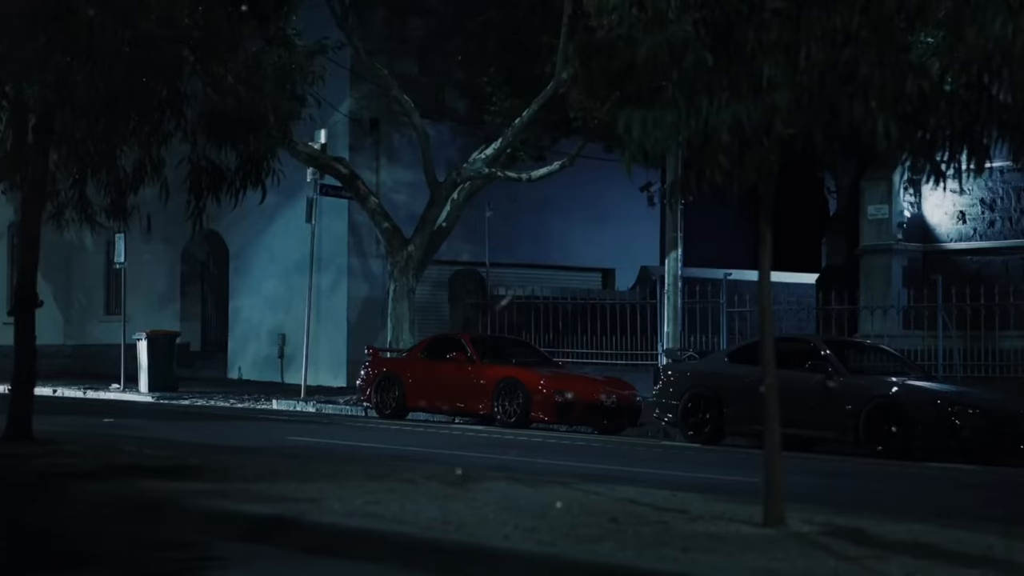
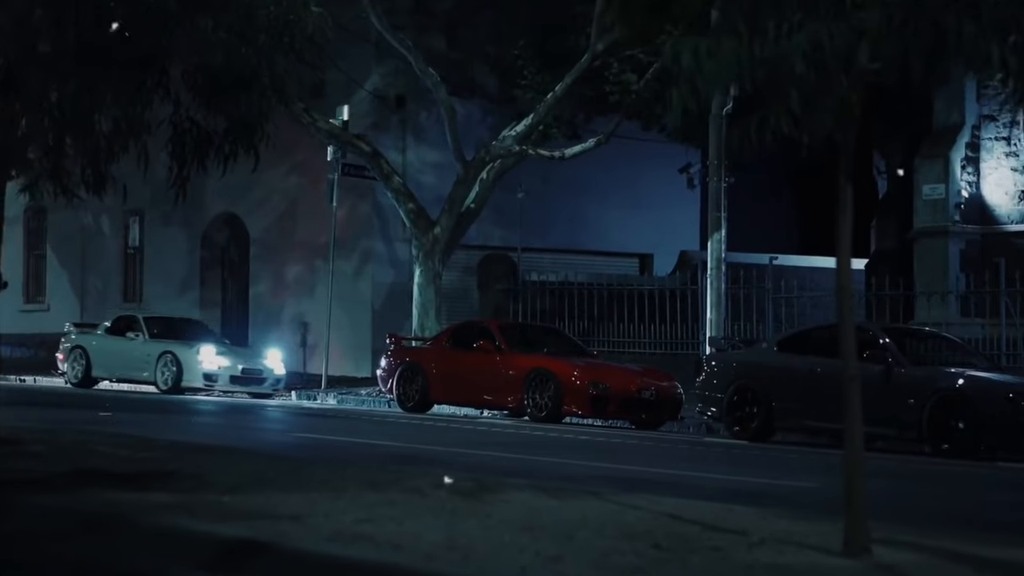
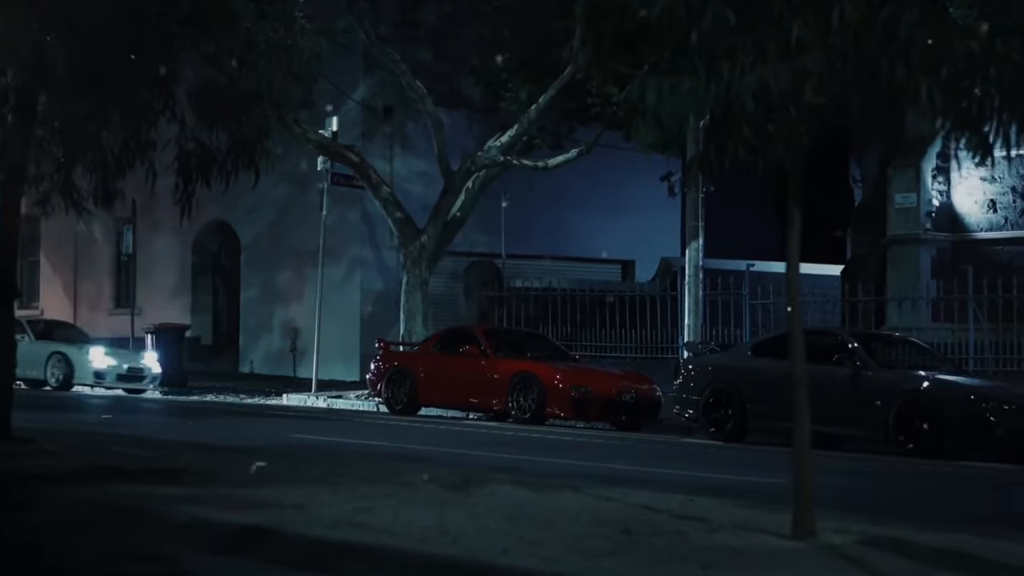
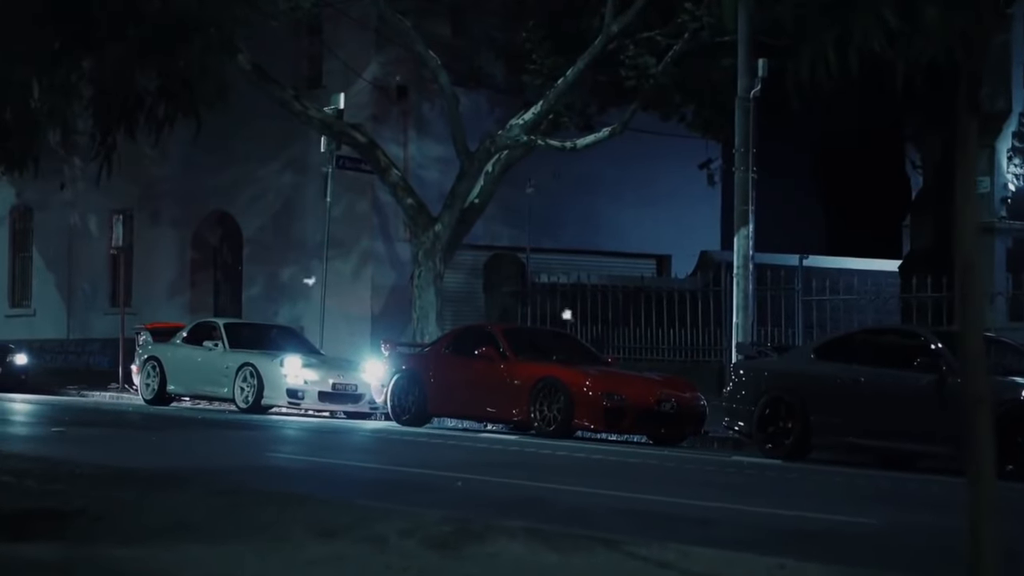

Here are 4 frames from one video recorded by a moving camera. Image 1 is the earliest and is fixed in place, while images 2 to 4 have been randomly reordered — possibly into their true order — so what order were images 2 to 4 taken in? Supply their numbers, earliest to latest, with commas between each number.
3, 2, 4
